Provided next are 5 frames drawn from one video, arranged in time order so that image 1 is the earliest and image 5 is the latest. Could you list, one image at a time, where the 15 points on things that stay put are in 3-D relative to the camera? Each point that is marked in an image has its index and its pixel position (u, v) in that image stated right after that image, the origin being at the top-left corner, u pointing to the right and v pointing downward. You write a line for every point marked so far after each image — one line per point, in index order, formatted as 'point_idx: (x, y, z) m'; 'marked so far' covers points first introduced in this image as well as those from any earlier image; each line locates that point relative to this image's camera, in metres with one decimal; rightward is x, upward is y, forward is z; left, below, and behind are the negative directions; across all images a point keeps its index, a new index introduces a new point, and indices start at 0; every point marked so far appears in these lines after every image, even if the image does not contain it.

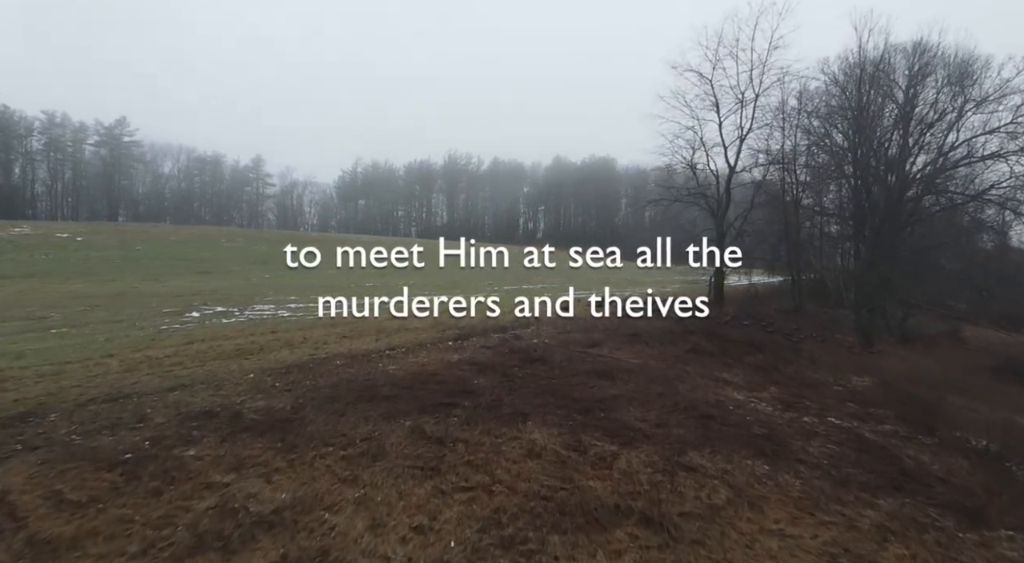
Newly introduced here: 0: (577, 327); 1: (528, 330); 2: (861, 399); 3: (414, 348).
0: (+2.0, -1.4, +16.3) m
1: (+0.5, -1.4, +15.4) m
2: (+8.2, -2.8, +12.7) m
3: (-2.3, -1.6, +12.6) m
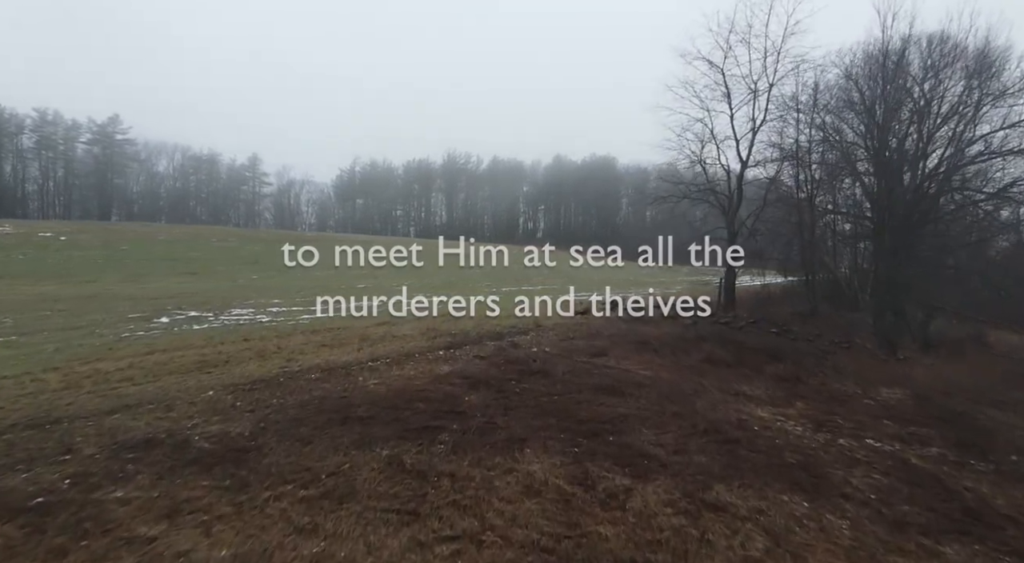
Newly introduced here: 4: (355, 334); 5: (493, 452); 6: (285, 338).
0: (+1.9, -1.5, +15.0) m
1: (+0.4, -1.5, +14.1) m
2: (+8.2, -2.8, +11.4) m
3: (-2.3, -1.7, +11.4) m
4: (-4.0, -1.3, +13.7) m
5: (-0.3, -2.4, +7.6) m
6: (-5.5, -1.4, +12.9) m
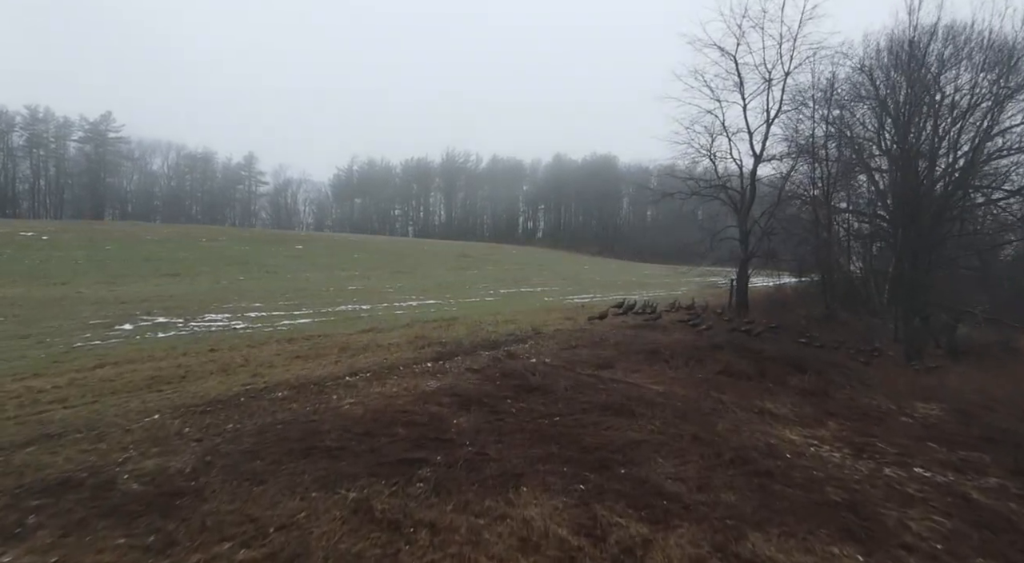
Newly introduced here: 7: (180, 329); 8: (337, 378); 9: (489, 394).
0: (+1.8, -1.6, +13.7) m
1: (+0.3, -1.5, +12.9) m
2: (+8.1, -2.9, +10.1) m
3: (-2.4, -1.7, +10.1) m
4: (-4.1, -1.4, +12.4) m
5: (-0.3, -2.5, +6.4) m
6: (-5.5, -1.5, +11.7) m
7: (-8.3, -1.2, +13.4) m
8: (-3.2, -1.7, +9.7) m
9: (-0.4, -2.0, +9.4) m
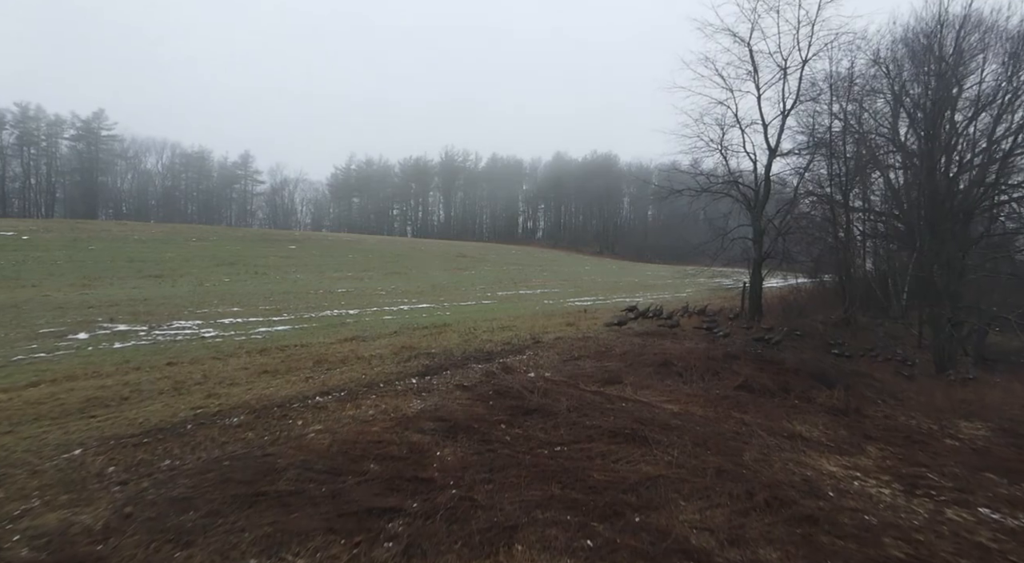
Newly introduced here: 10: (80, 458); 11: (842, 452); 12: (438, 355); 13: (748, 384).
0: (+1.7, -1.6, +12.5) m
1: (+0.2, -1.6, +11.6) m
2: (+8.0, -3.0, +8.9) m
3: (-2.5, -1.8, +8.9) m
4: (-4.2, -1.5, +11.1) m
5: (-0.4, -2.6, +5.1) m
6: (-5.6, -1.6, +10.4) m
7: (-8.4, -1.3, +12.2) m
8: (-3.3, -1.8, +8.4) m
9: (-0.5, -2.1, +8.2) m
10: (-5.0, -2.0, +6.2) m
11: (+5.2, -2.7, +8.5) m
12: (-1.6, -1.6, +11.4) m
13: (+4.8, -2.1, +11.0) m
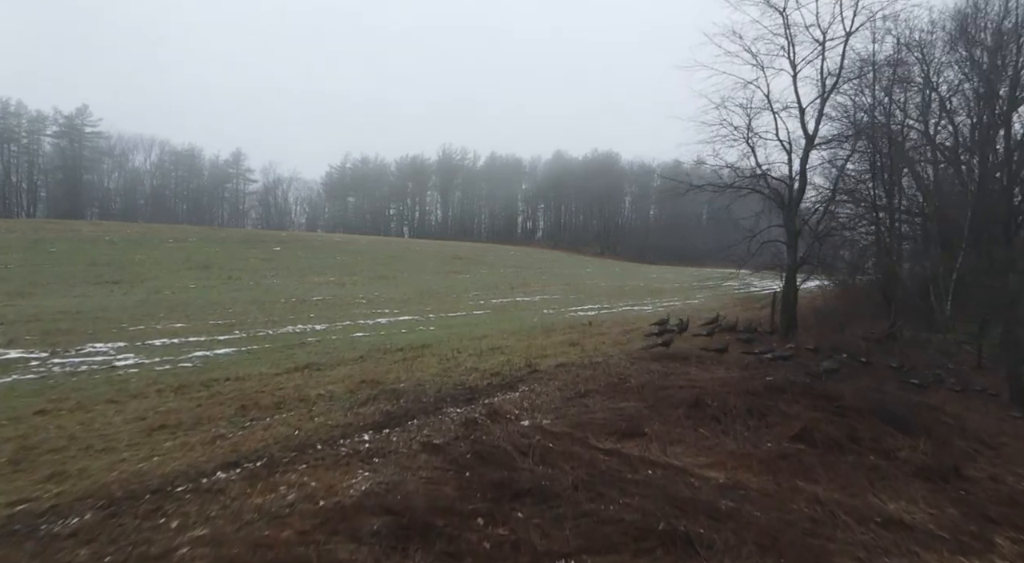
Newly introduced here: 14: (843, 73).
0: (+1.6, -1.9, +9.9) m
1: (0.0, -1.9, +9.1) m
2: (+7.8, -3.3, +6.3) m
3: (-2.7, -2.1, +6.3) m
4: (-4.3, -1.8, +8.6) m
5: (-0.6, -2.9, +2.6) m
6: (-5.8, -1.8, +7.9) m
7: (-8.6, -1.6, +9.7) m
8: (-3.4, -2.1, +5.9) m
9: (-0.7, -2.4, +5.6) m
10: (-5.2, -2.3, +3.6) m
11: (+5.1, -3.0, +6.0) m
12: (-1.7, -1.8, +8.9) m
13: (+4.6, -2.4, +8.4) m
14: (+9.7, +6.1, +15.7) m
